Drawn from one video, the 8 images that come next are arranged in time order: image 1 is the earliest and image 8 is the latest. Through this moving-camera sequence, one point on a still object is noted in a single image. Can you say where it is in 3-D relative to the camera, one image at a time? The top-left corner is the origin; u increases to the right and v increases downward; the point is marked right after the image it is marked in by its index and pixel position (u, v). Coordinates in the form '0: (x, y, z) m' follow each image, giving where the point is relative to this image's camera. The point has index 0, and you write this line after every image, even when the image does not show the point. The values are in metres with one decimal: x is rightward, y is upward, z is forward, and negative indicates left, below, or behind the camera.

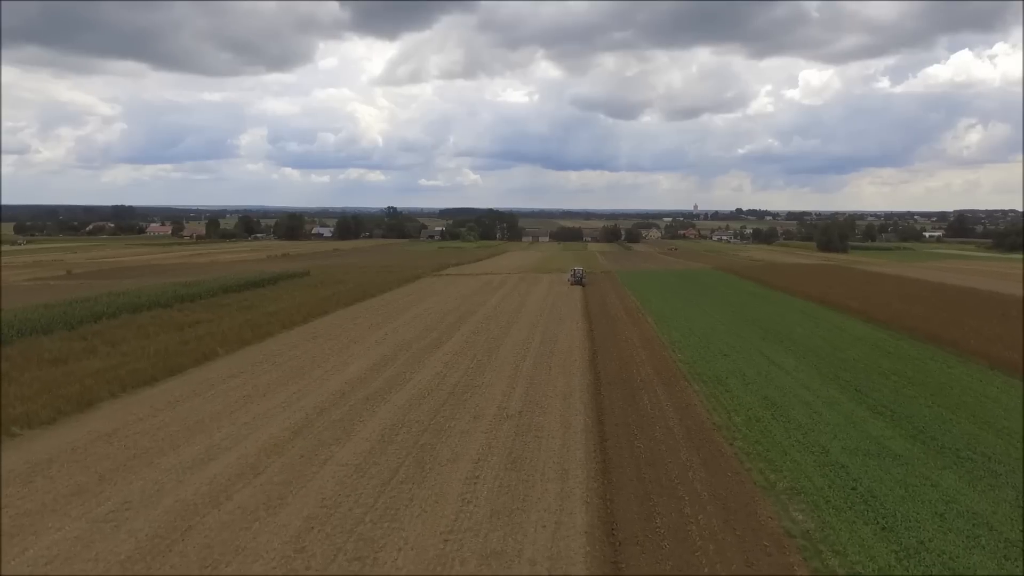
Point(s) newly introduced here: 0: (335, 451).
0: (-1.6, -1.4, +6.4) m
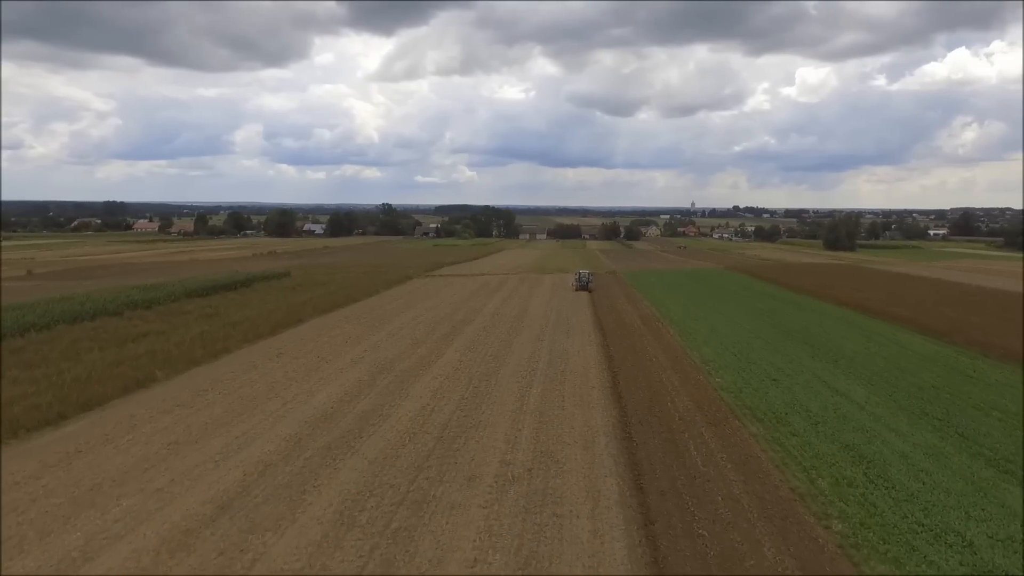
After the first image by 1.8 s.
0: (-1.5, -1.6, +4.5) m
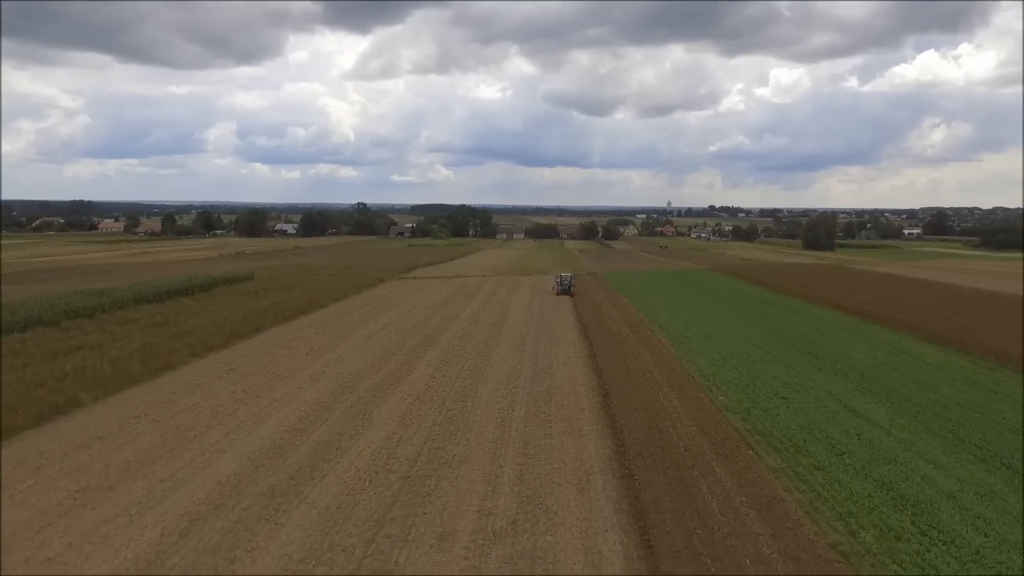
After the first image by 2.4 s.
0: (-1.6, -1.7, +3.4) m
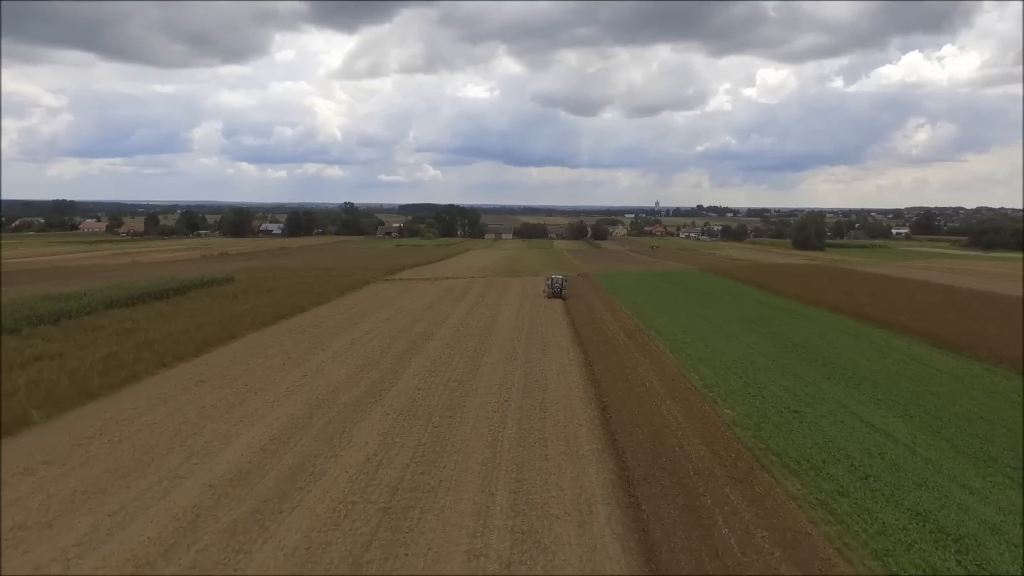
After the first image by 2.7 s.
0: (-1.6, -1.7, +2.8) m
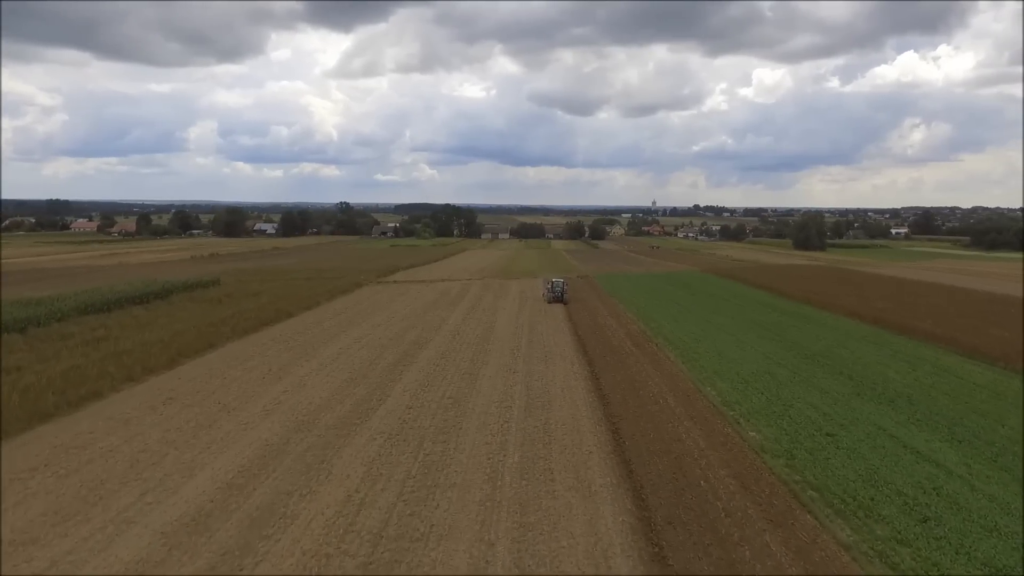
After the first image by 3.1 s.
0: (-1.6, -1.8, +2.0) m
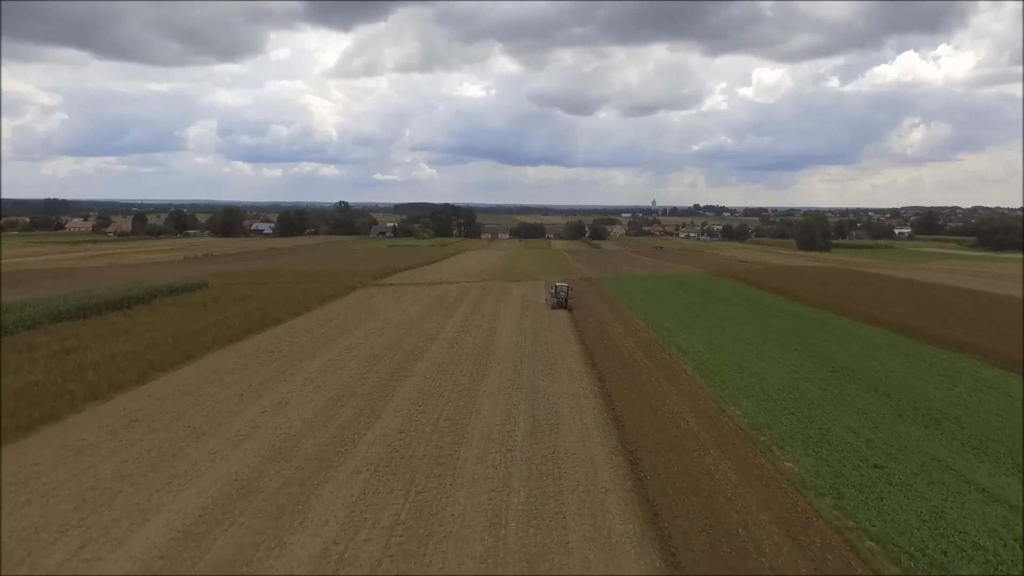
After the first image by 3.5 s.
0: (-1.5, -1.9, +1.2) m
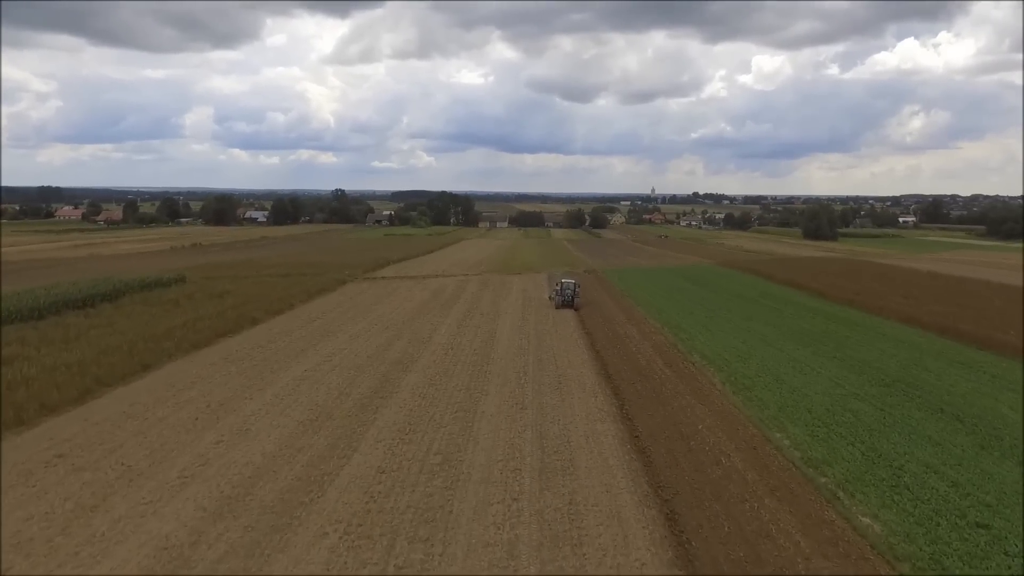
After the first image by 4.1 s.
0: (-1.5, -2.1, 0.0) m
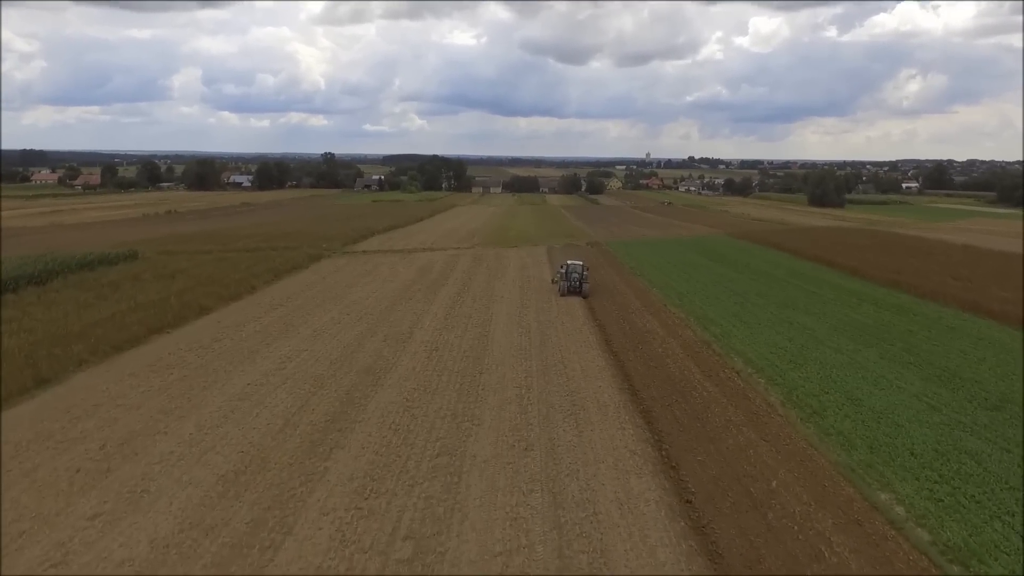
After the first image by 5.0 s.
0: (-1.4, -2.4, -1.8) m
